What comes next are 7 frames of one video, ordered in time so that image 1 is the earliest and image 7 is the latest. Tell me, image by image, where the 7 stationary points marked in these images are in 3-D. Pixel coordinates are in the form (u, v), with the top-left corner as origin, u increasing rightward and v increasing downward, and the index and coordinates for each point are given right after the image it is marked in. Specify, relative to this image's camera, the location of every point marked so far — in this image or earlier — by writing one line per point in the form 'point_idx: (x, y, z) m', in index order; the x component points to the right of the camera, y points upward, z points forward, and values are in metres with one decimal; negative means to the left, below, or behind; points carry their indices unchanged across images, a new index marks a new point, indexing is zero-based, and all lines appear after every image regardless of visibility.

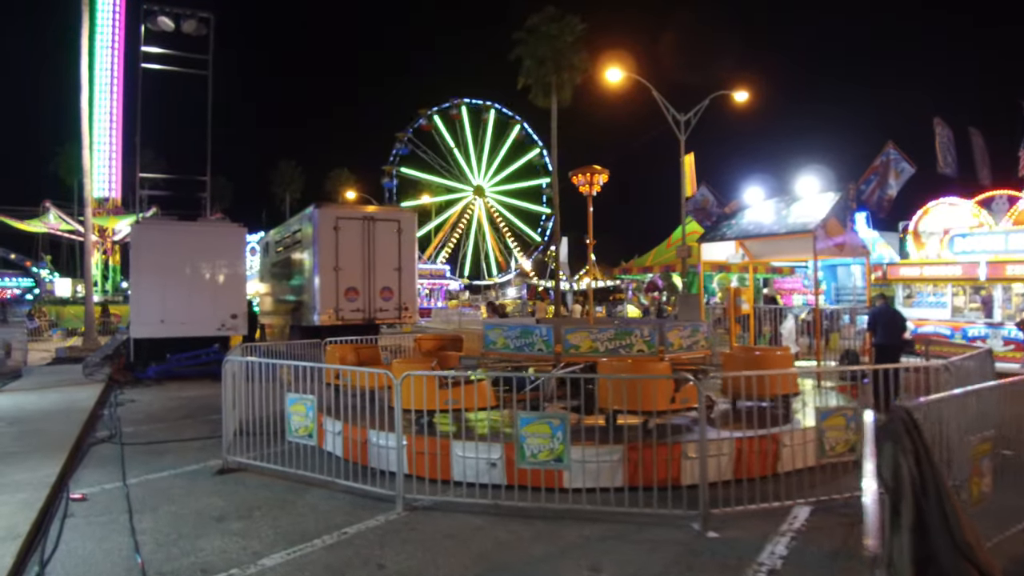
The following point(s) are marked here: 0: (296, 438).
0: (-2.3, -1.6, +7.7) m
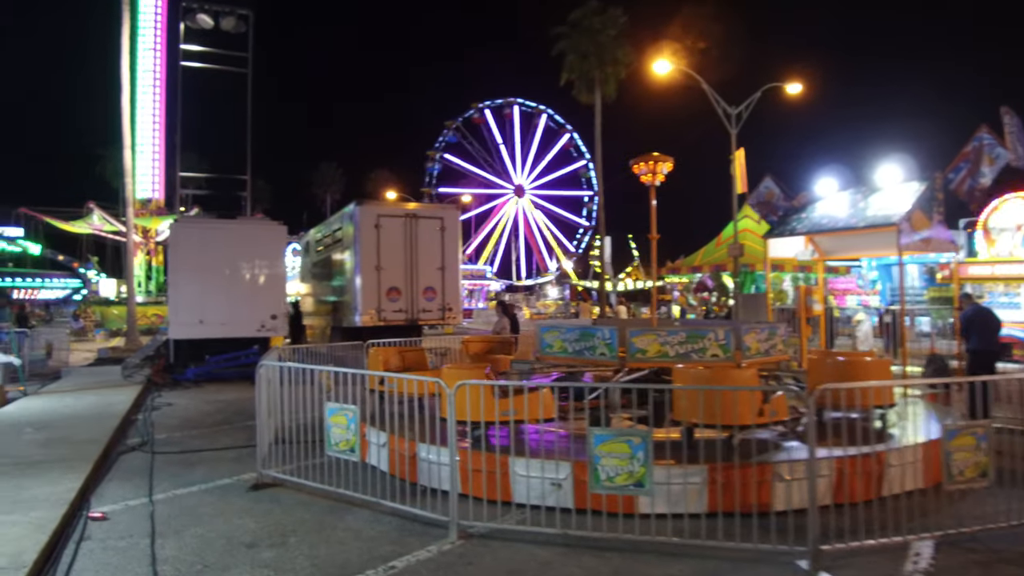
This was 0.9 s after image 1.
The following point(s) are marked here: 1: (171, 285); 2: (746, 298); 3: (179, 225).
0: (-1.7, -1.6, +6.9) m
1: (-8.1, +0.1, +17.4) m
2: (+5.1, -0.2, +15.8) m
3: (-7.9, +1.5, +17.4) m
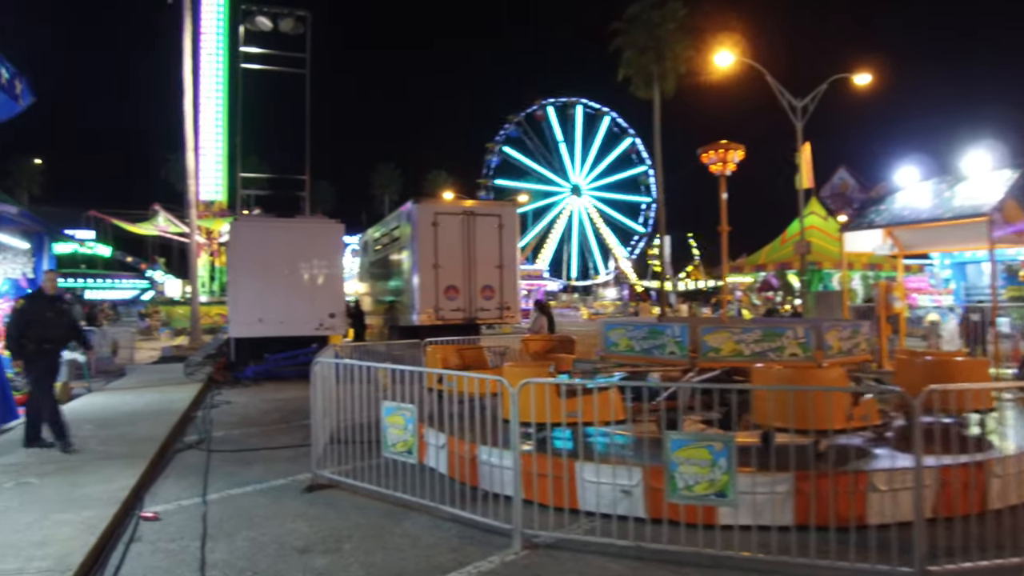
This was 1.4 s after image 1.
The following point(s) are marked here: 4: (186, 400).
0: (-1.1, -1.5, +6.6) m
1: (-6.7, +0.1, +17.5) m
2: (+6.3, -0.2, +14.9) m
3: (-6.6, +1.5, +17.6) m
4: (-5.9, -2.0, +13.1) m
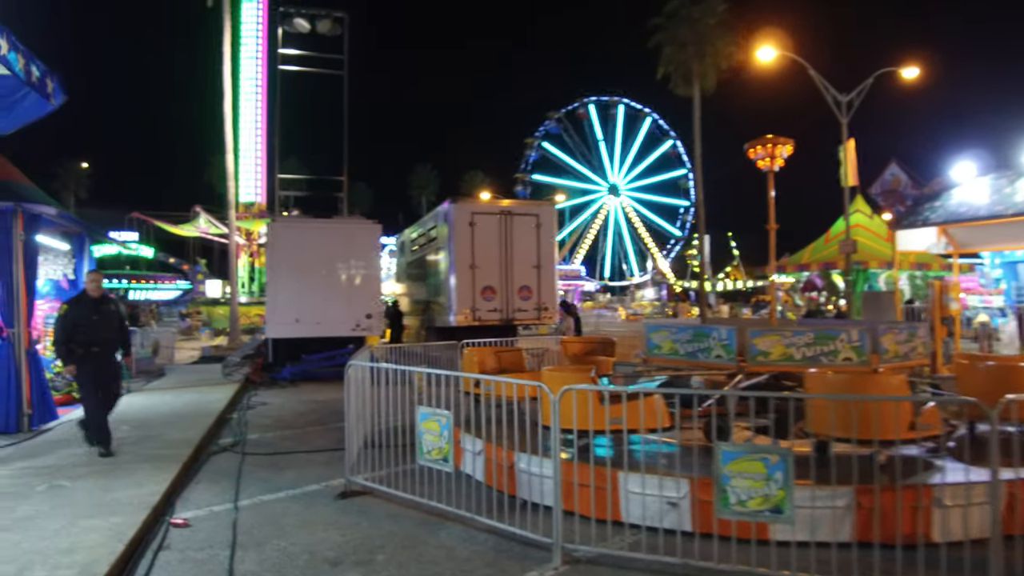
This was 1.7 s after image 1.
0: (-0.8, -1.5, +6.4) m
1: (-5.9, +0.1, +17.6) m
2: (+7.1, -0.2, +14.3) m
3: (-5.7, +1.5, +17.6) m
4: (-5.2, -2.0, +13.1) m
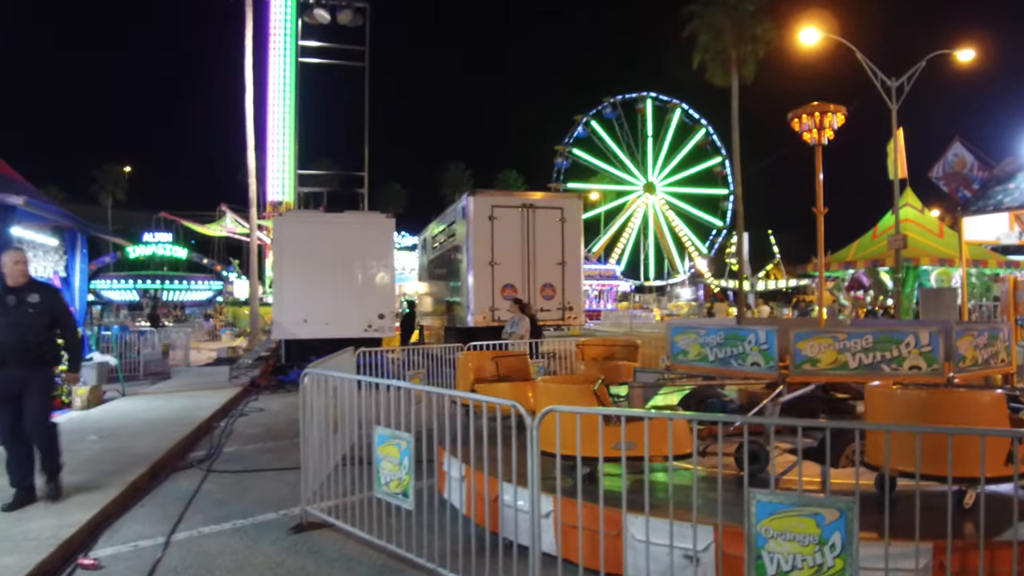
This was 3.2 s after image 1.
0: (-0.9, -1.4, +5.2) m
1: (-5.4, +0.1, +16.6) m
2: (+7.3, -0.1, +12.7) m
3: (-5.3, +1.6, +16.6) m
4: (-5.0, -2.0, +12.2) m
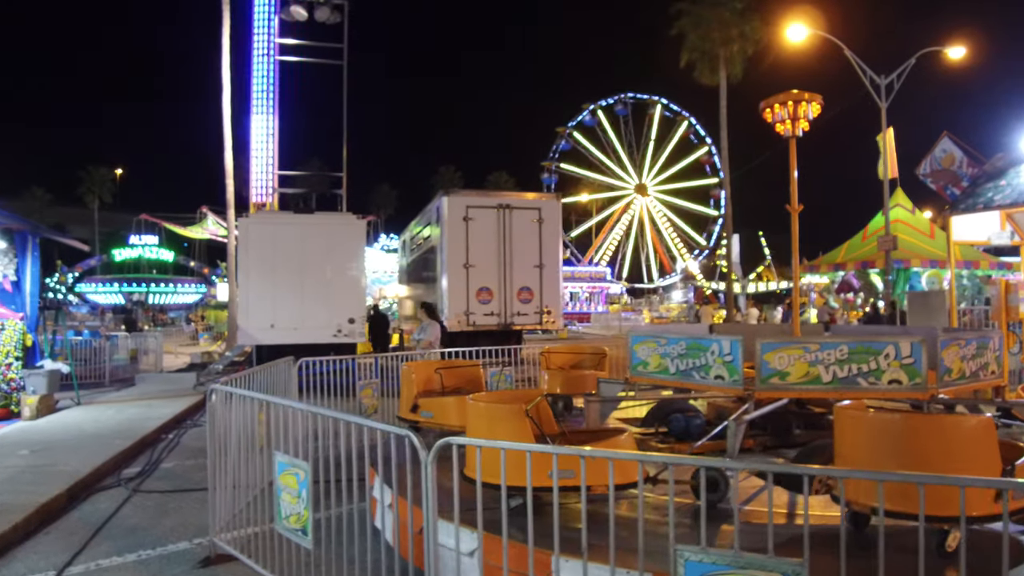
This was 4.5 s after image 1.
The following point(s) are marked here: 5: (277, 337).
0: (-1.3, -1.5, +4.6) m
1: (-6.0, +0.1, +16.0) m
2: (+6.8, -0.2, +12.2) m
3: (-5.8, +1.5, +16.0) m
4: (-5.5, -2.1, +11.5) m
5: (-5.2, -1.1, +16.2) m
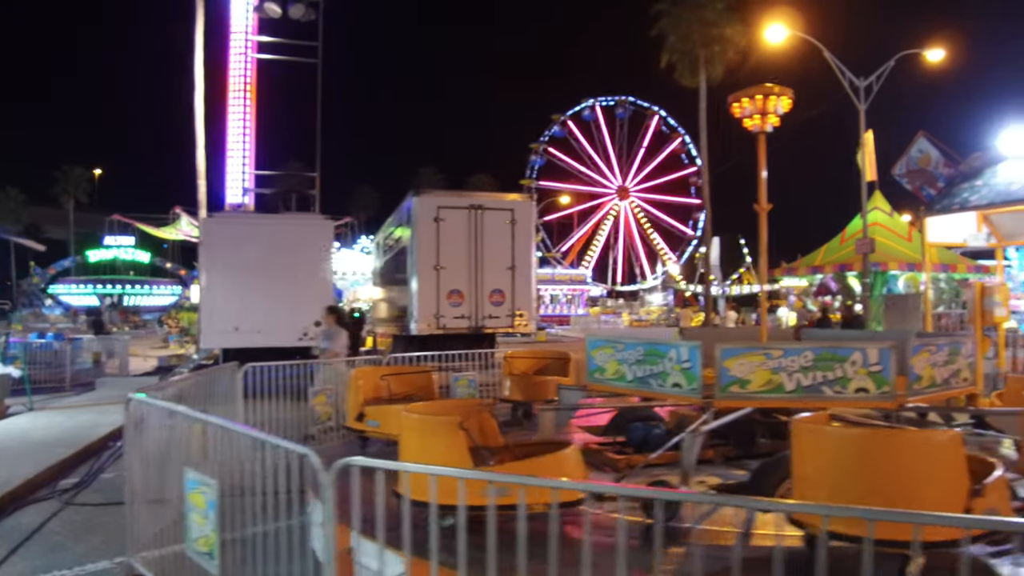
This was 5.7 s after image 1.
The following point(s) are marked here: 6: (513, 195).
0: (-1.7, -1.5, +4.2) m
1: (-6.6, 0.0, +15.5) m
2: (+6.3, -0.2, +11.9) m
3: (-6.4, +1.4, +15.5) m
4: (-6.0, -2.1, +11.0) m
5: (-5.9, -1.1, +15.7) m
6: (0.0, +2.0, +15.7) m
